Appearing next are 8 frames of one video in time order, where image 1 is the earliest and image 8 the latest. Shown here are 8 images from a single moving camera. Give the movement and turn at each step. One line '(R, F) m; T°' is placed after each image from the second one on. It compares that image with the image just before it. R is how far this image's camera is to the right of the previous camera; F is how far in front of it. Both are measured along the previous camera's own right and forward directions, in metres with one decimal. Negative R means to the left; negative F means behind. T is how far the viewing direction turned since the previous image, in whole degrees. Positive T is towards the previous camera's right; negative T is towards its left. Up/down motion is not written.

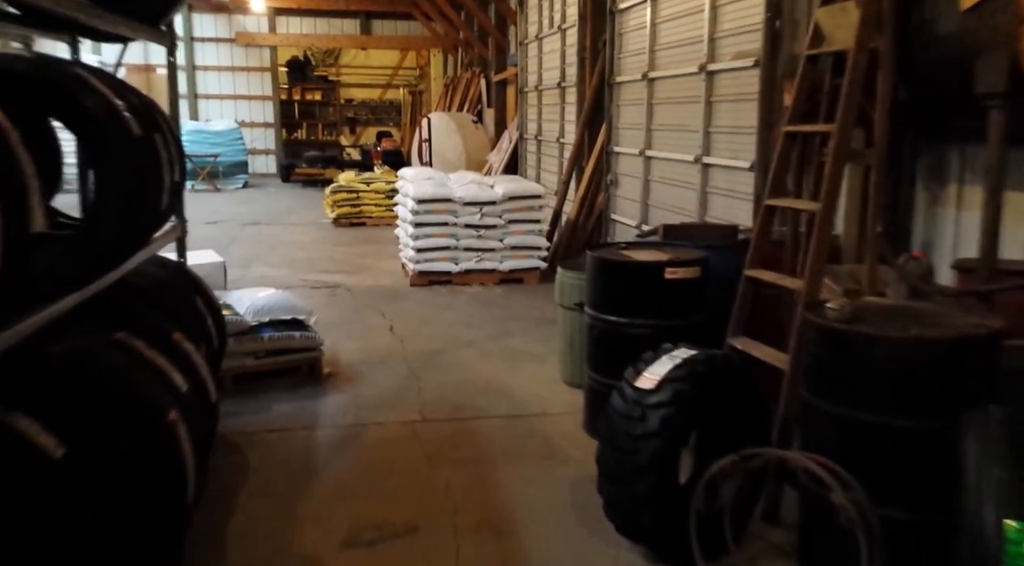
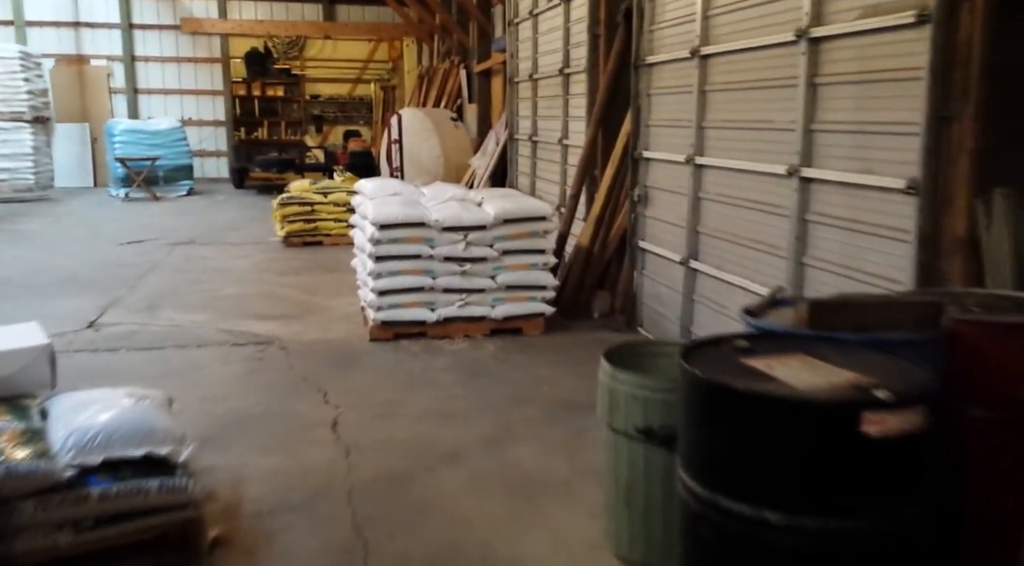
(-0.1, +1.6) m; +2°
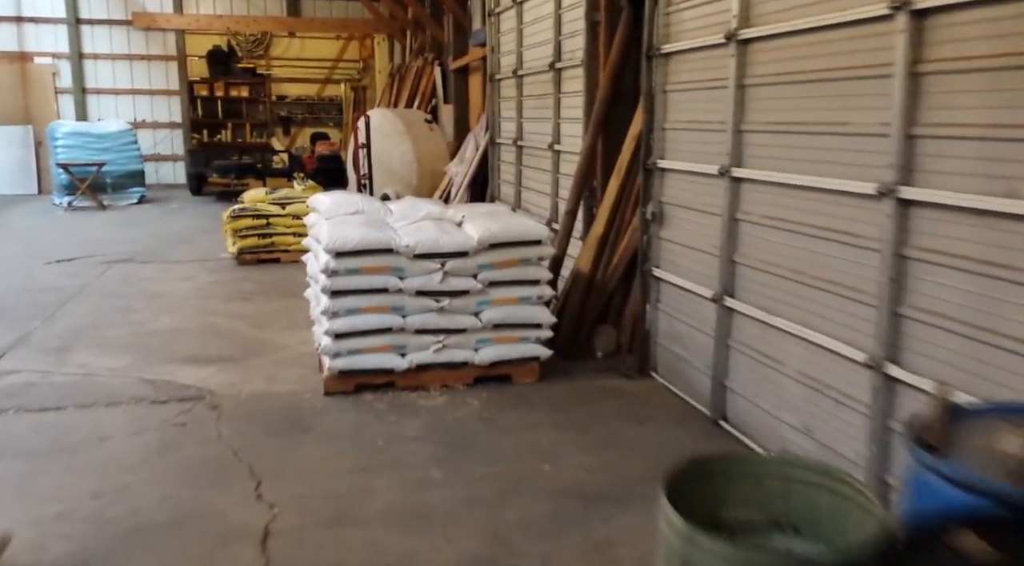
(-0.1, +0.8) m; +2°
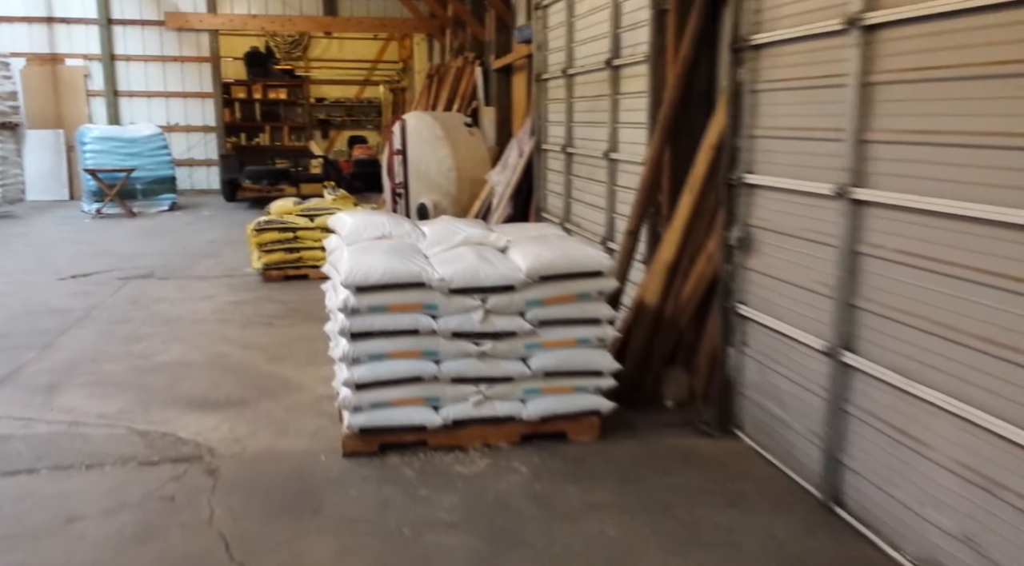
(-0.1, +0.6) m; -3°
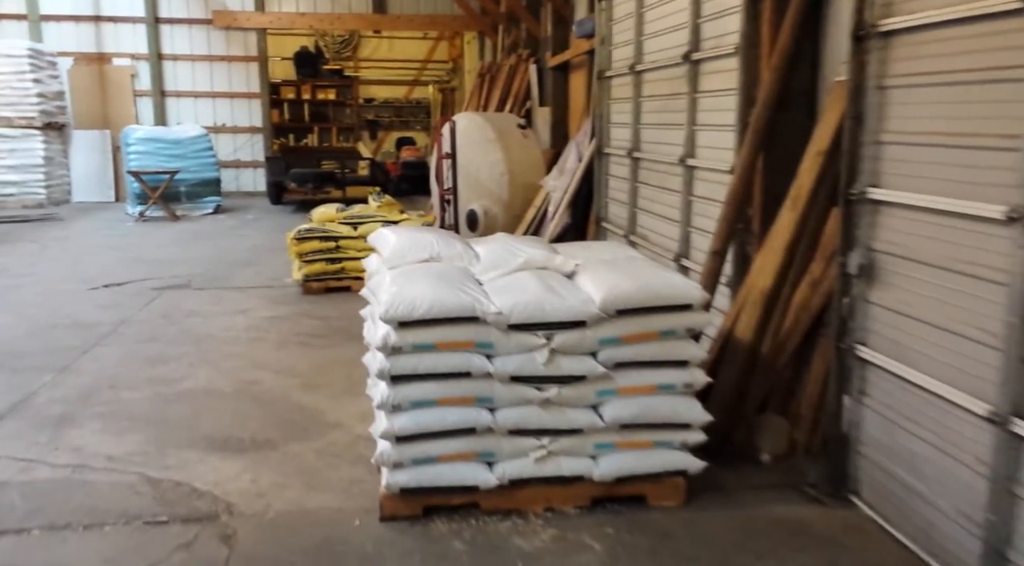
(-0.1, +0.5) m; -3°
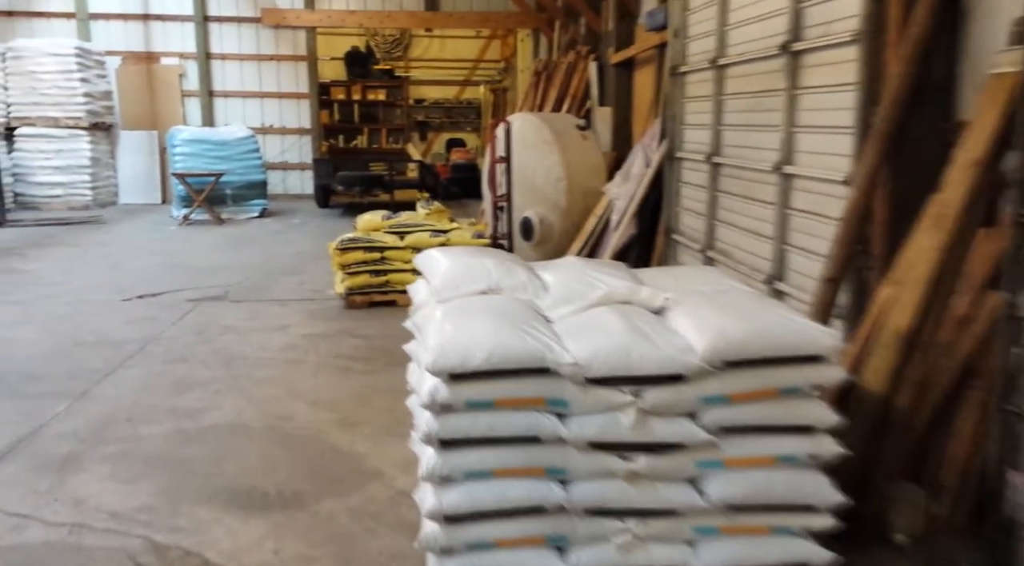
(-0.1, +0.5) m; -3°
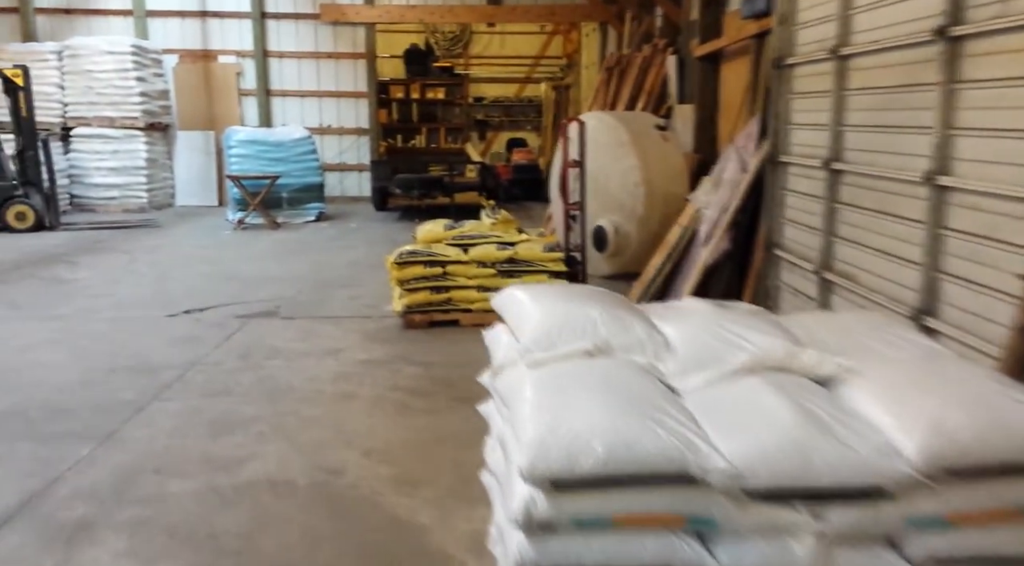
(-0.1, +0.6) m; -4°
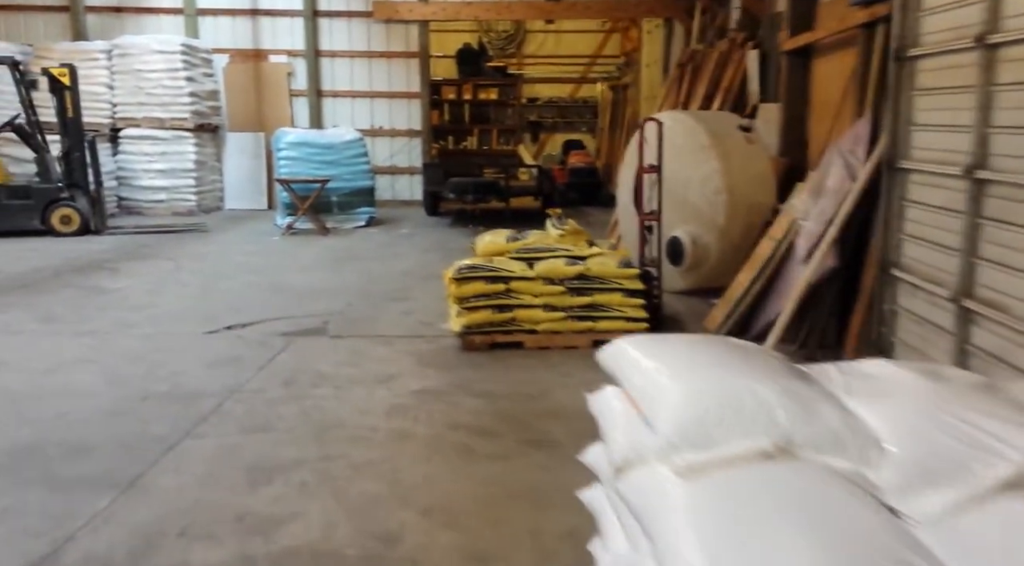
(-0.1, +0.5) m; -3°
